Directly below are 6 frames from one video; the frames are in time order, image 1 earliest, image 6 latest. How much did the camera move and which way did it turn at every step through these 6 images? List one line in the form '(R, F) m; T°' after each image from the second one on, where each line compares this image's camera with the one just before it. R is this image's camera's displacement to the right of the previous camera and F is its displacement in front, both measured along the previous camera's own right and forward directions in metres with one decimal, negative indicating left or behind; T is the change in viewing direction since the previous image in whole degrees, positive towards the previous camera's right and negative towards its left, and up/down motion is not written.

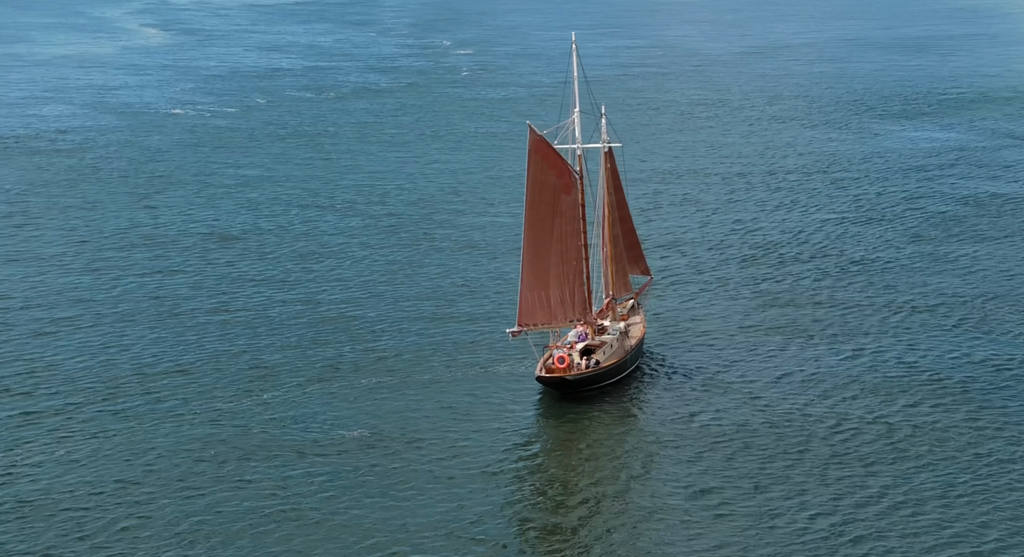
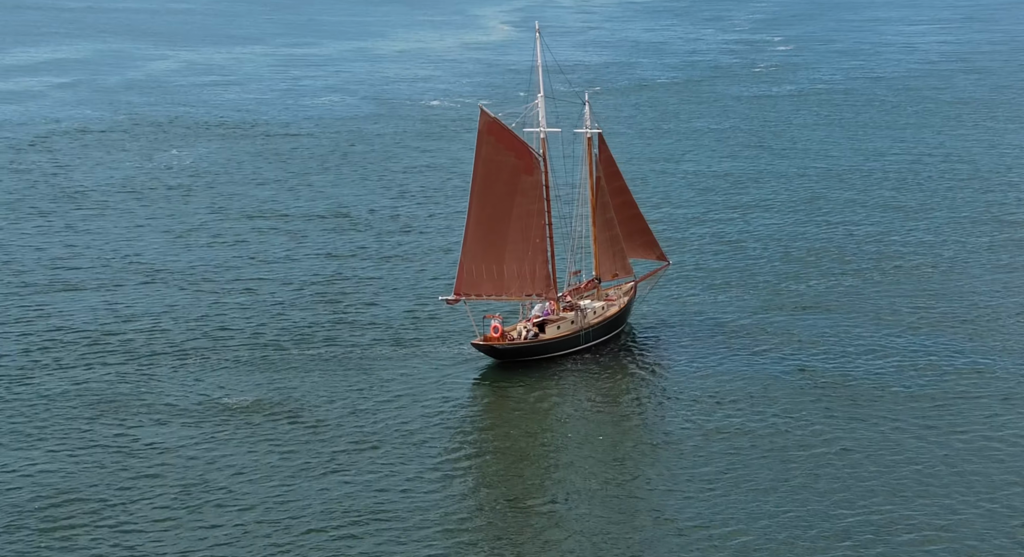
(+37.2, +3.0) m; -20°
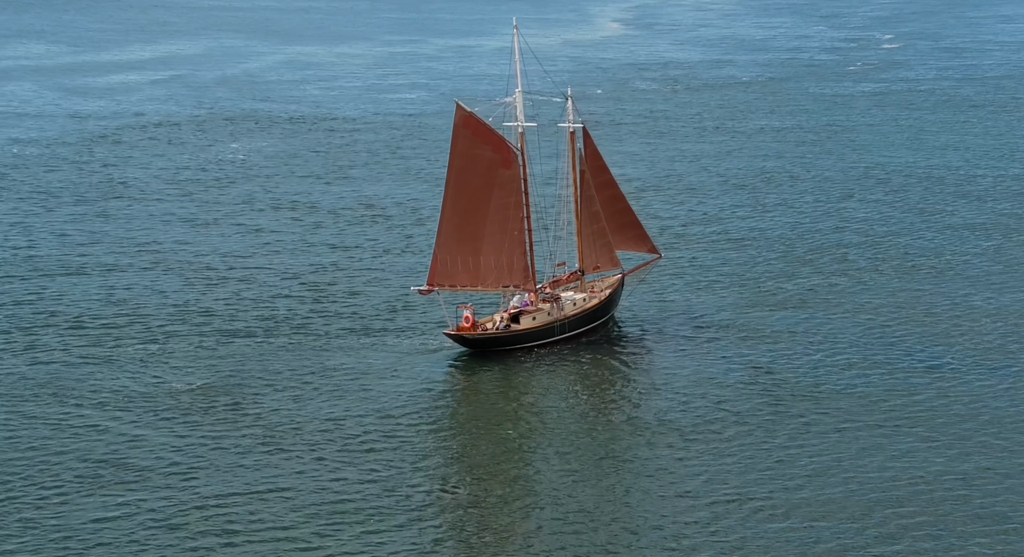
(+13.4, -0.1) m; -7°
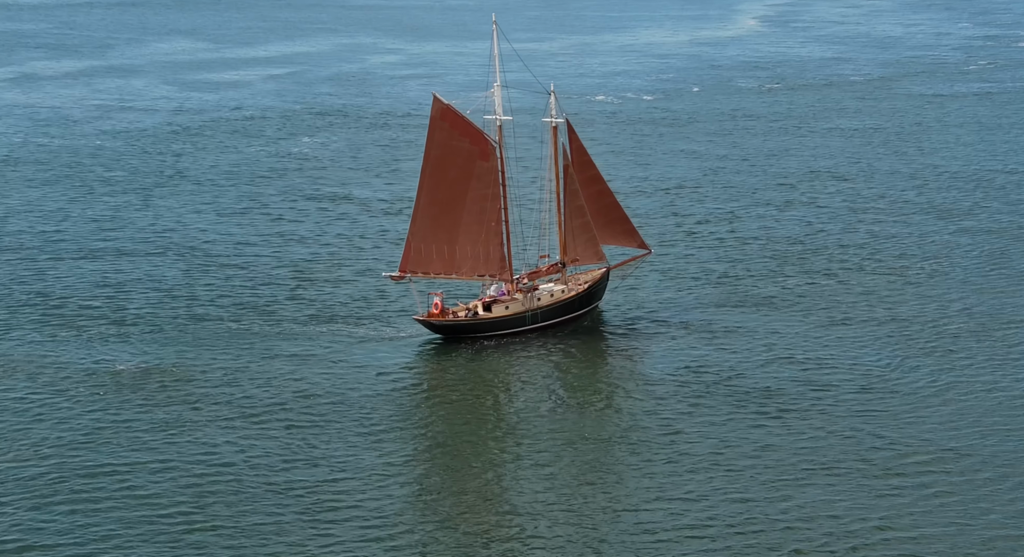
(+16.8, -0.3) m; -8°
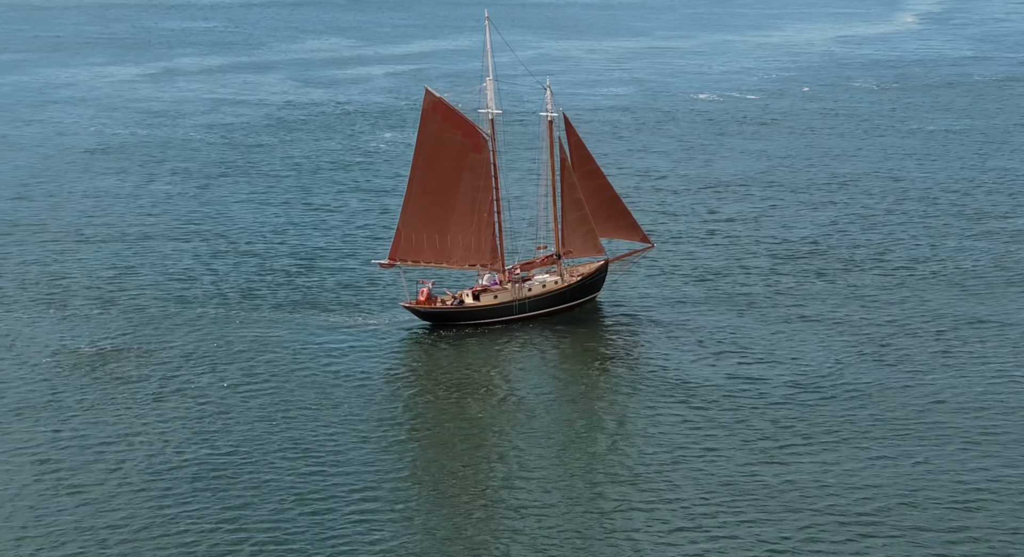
(+17.1, -0.3) m; -9°
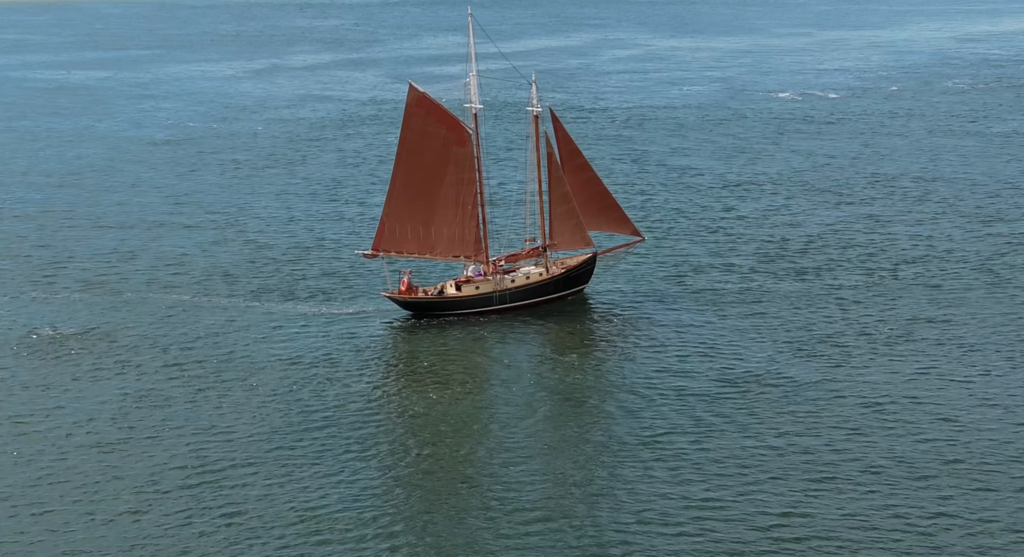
(+15.3, 0.0) m; -8°
